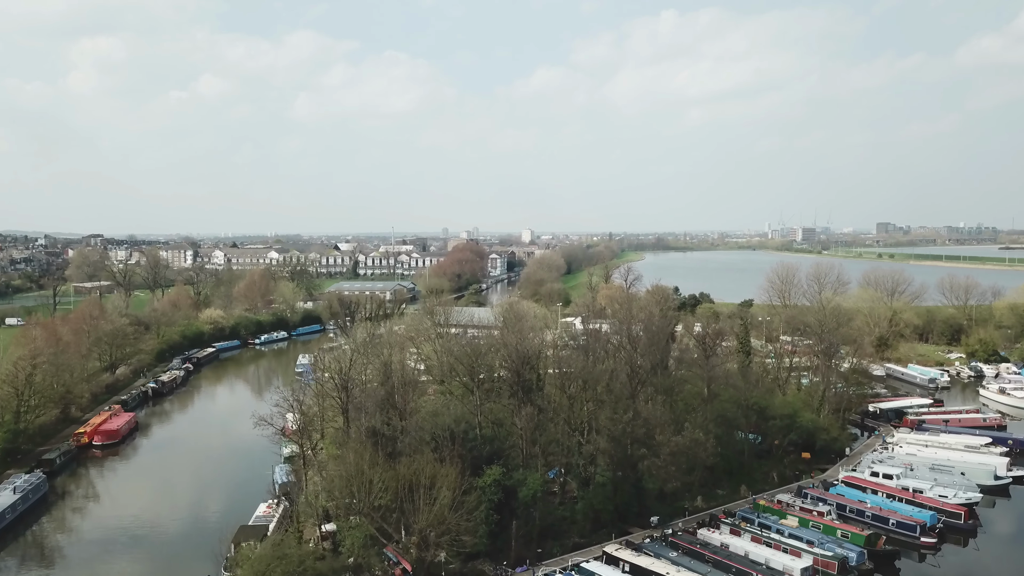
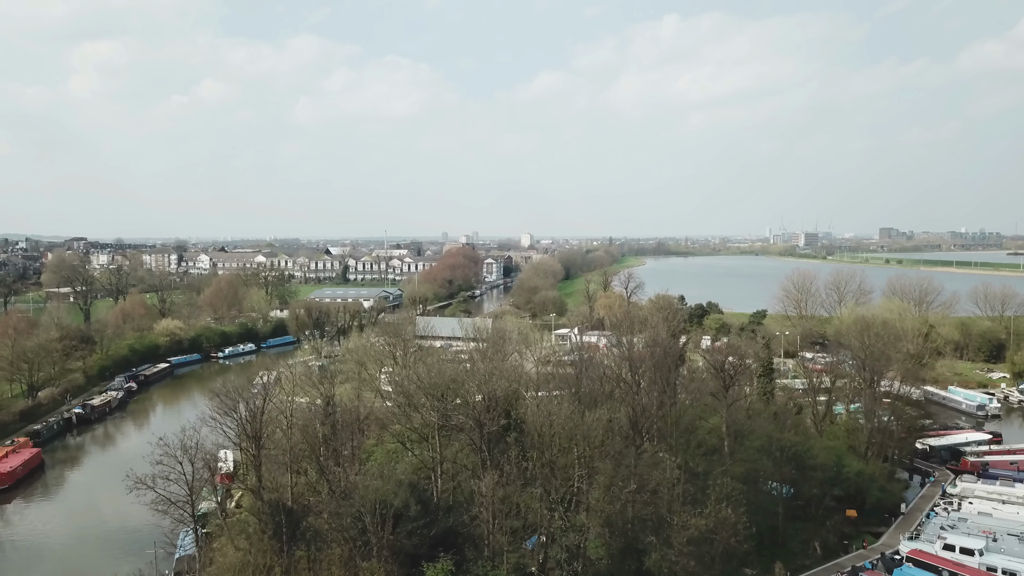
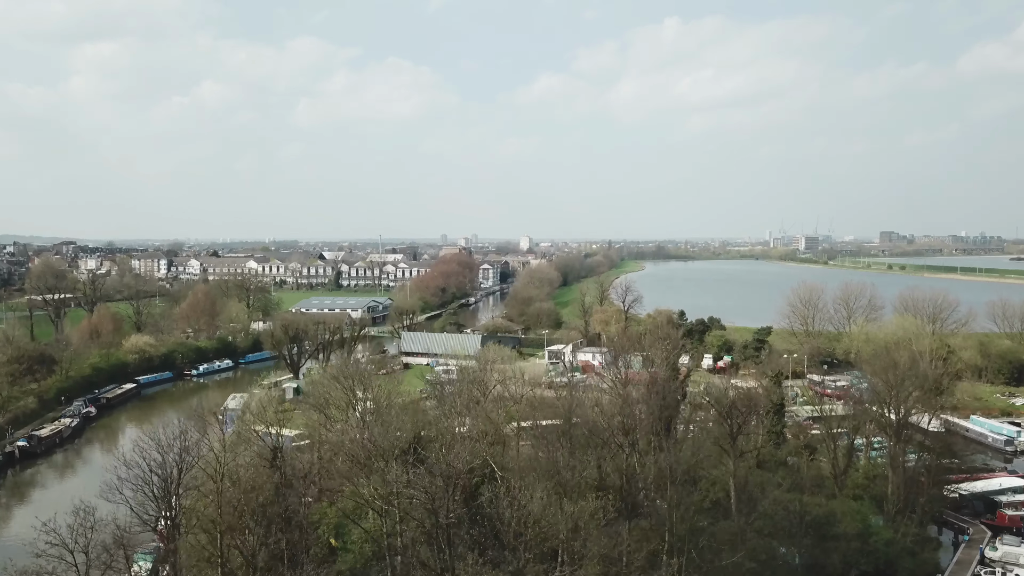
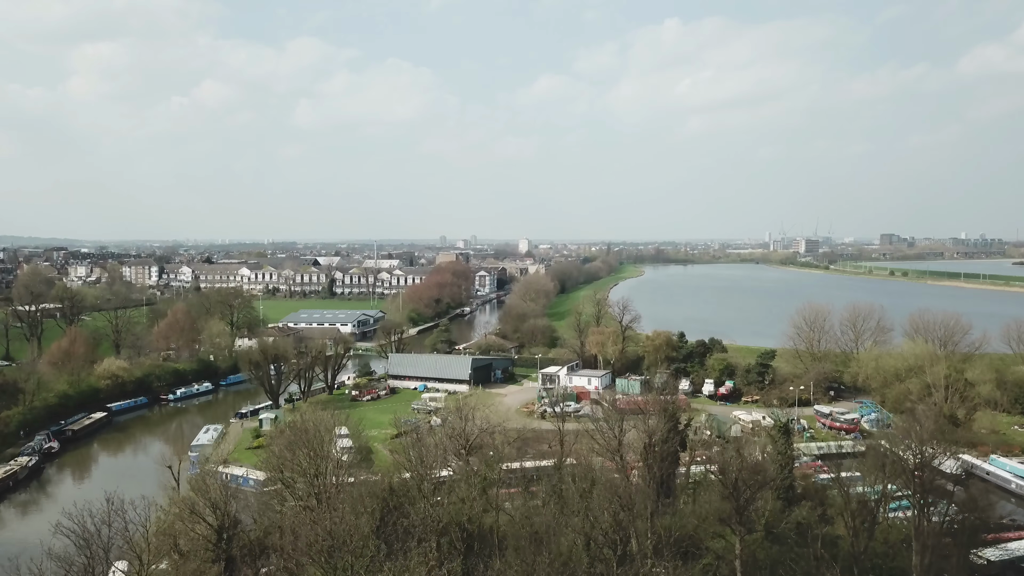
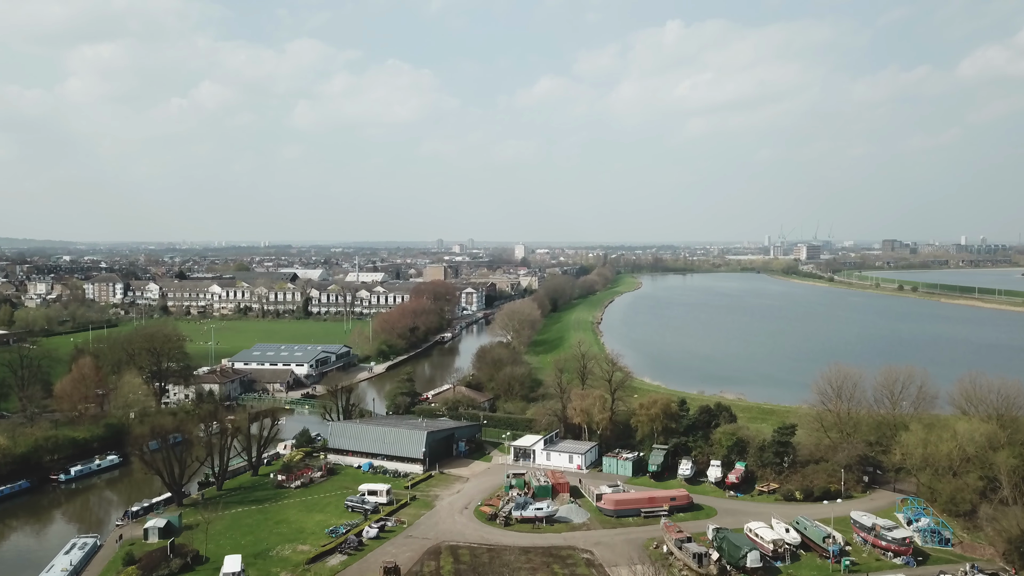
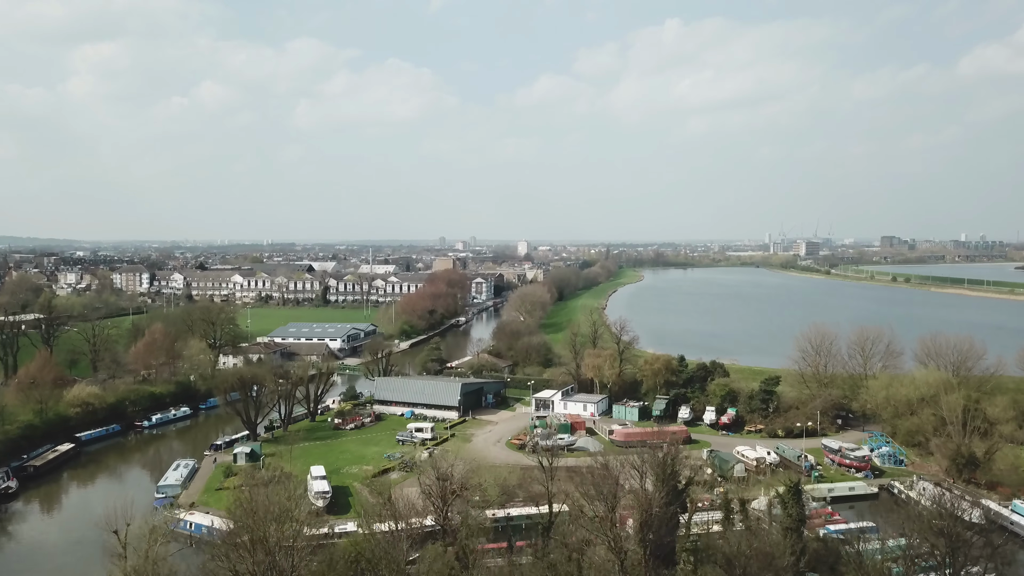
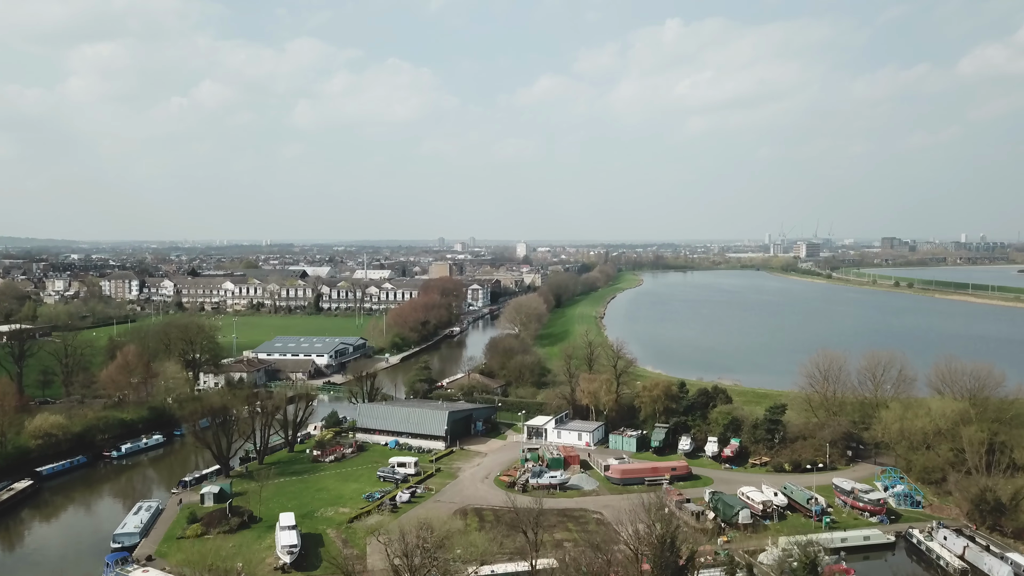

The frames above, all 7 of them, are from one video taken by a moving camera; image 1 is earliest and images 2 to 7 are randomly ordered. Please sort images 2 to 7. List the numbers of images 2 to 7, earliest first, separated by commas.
2, 3, 4, 6, 7, 5
